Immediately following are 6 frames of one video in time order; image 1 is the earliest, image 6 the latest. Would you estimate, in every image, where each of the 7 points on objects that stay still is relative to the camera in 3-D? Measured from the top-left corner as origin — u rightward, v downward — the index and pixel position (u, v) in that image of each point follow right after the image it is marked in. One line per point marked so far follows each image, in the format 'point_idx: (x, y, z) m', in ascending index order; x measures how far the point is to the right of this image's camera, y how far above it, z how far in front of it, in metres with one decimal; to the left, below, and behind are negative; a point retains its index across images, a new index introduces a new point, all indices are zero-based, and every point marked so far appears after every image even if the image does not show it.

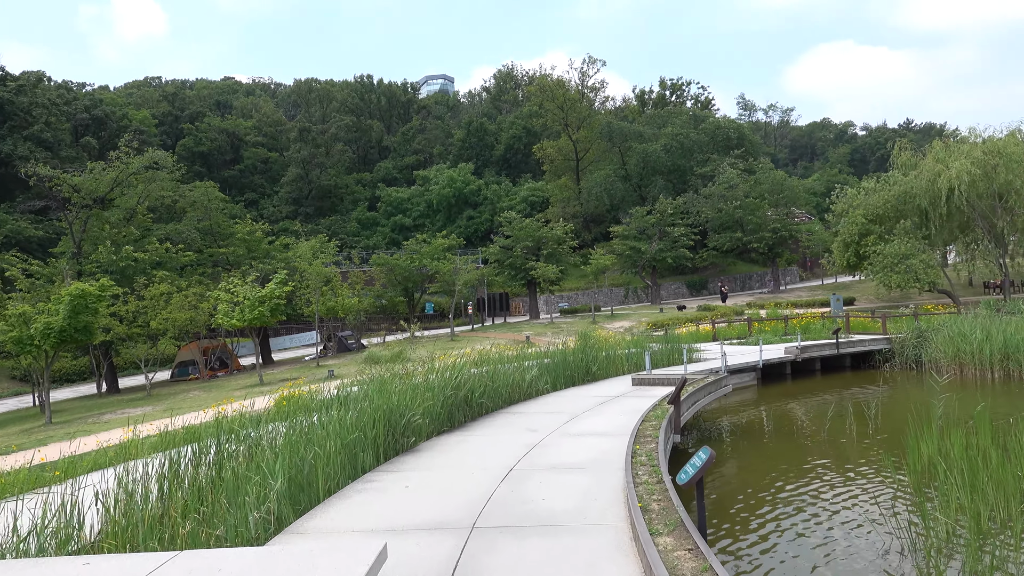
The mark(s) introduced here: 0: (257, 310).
0: (-6.3, -0.5, +18.8) m
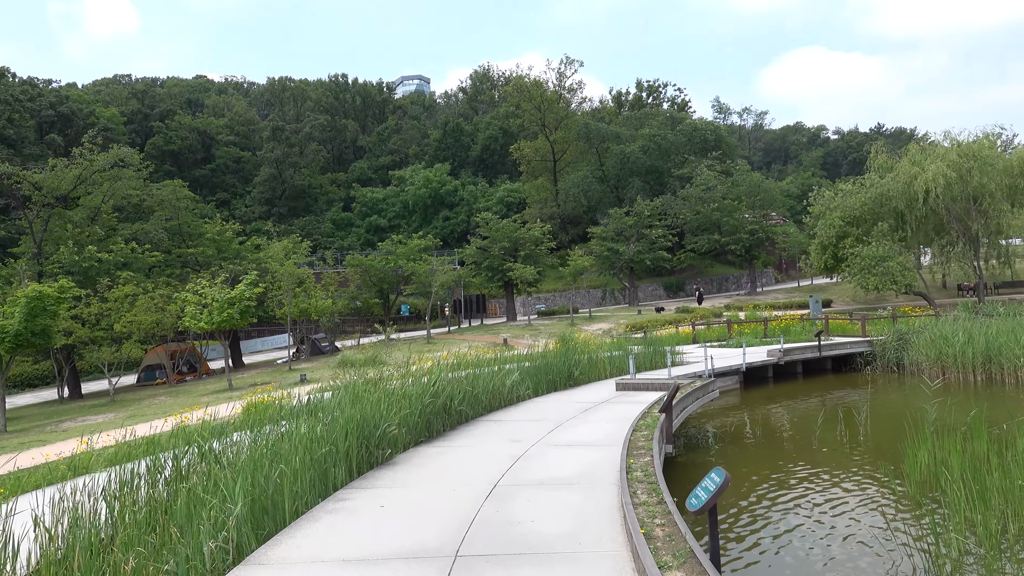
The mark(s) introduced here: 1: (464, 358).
0: (-6.9, -0.6, +18.2) m
1: (-1.0, -1.5, +16.5) m
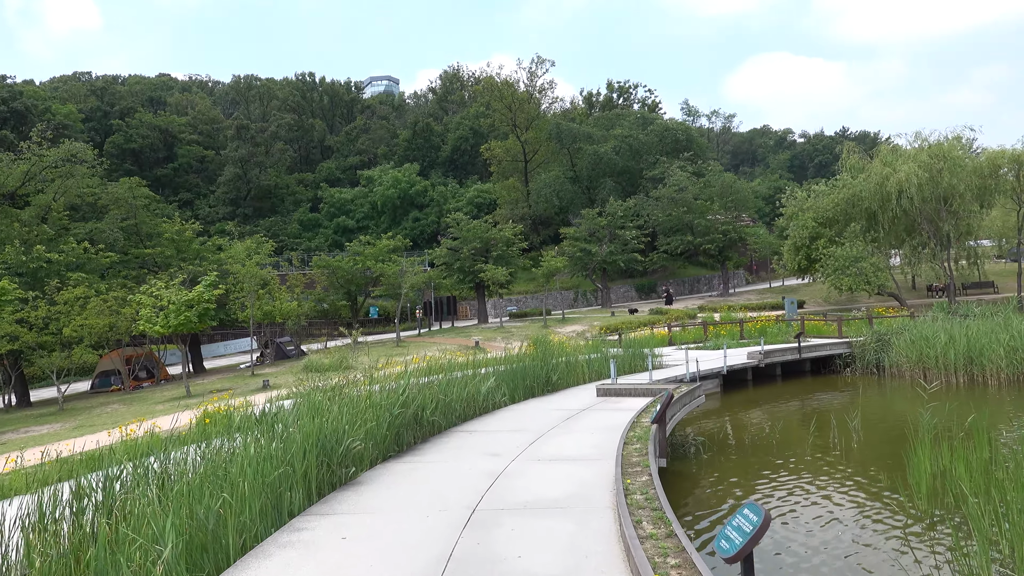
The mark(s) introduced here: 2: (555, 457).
0: (-7.5, -0.6, +17.3) m
1: (-1.6, -1.6, +15.8) m
2: (+0.4, -1.5, +6.5) m
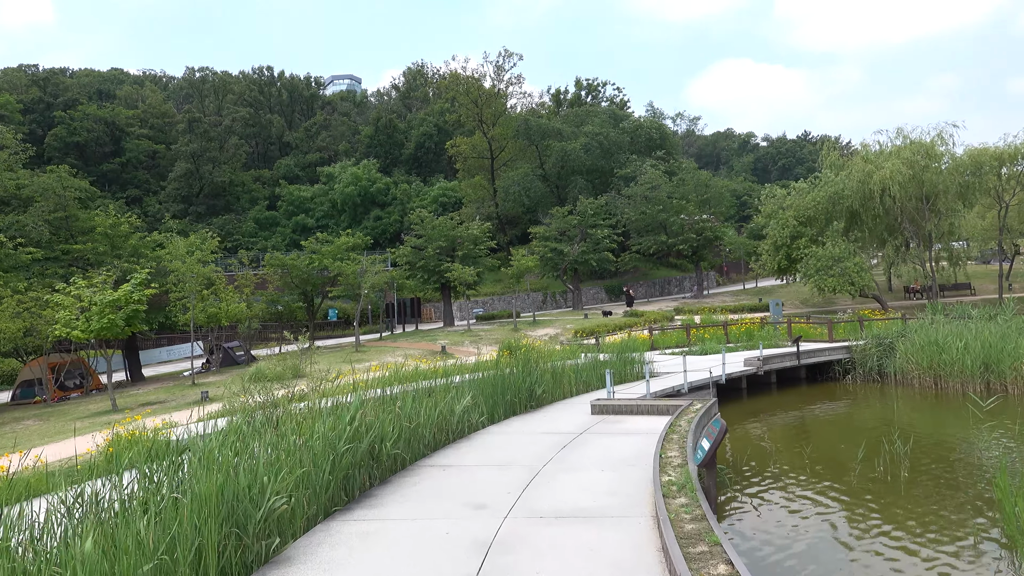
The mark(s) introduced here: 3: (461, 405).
0: (-8.0, -0.6, +15.1) m
1: (-2.1, -1.5, +14.0) m
2: (+0.3, -1.4, +4.8) m
3: (-0.5, -1.2, +8.1) m
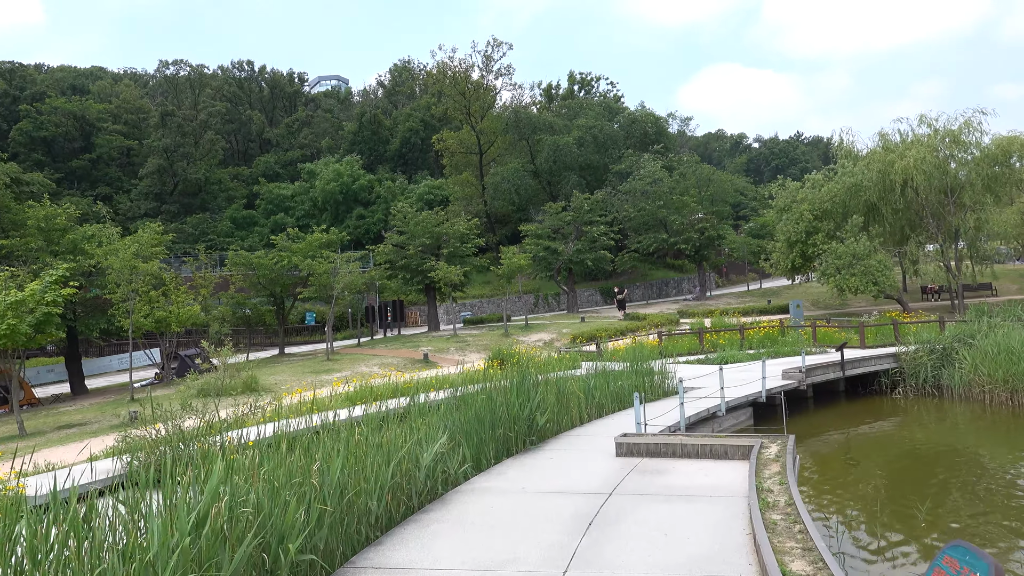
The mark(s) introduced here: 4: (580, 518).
0: (-8.2, -0.6, +12.5) m
1: (-2.2, -1.5, +11.4) m
2: (+0.3, -1.3, +2.2) m
3: (-0.6, -1.2, +5.5) m
4: (+0.4, -1.4, +4.9) m
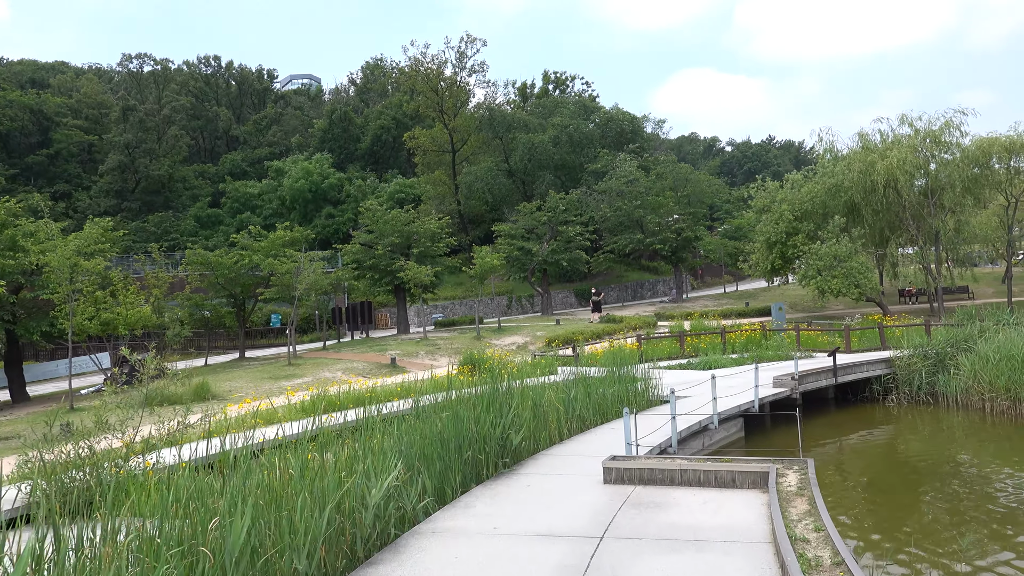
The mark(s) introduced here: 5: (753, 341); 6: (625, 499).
0: (-8.6, -0.5, +11.2) m
1: (-2.6, -1.5, +10.3) m
2: (+0.3, -1.3, +1.2) m
3: (-0.8, -1.2, +4.5) m
4: (+0.2, -1.4, +3.9) m
5: (+5.9, -1.3, +18.6) m
6: (+0.7, -1.4, +5.1) m
